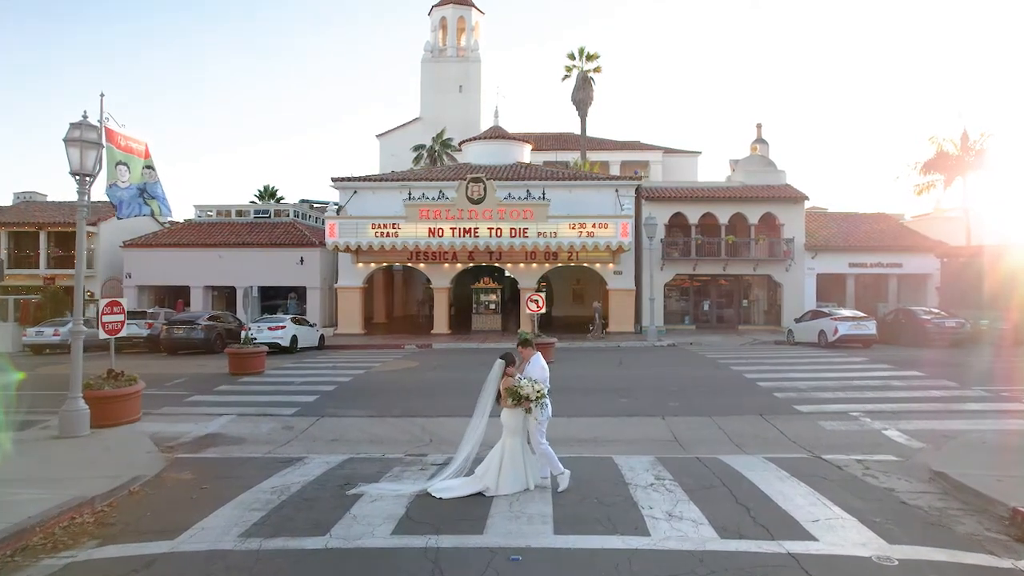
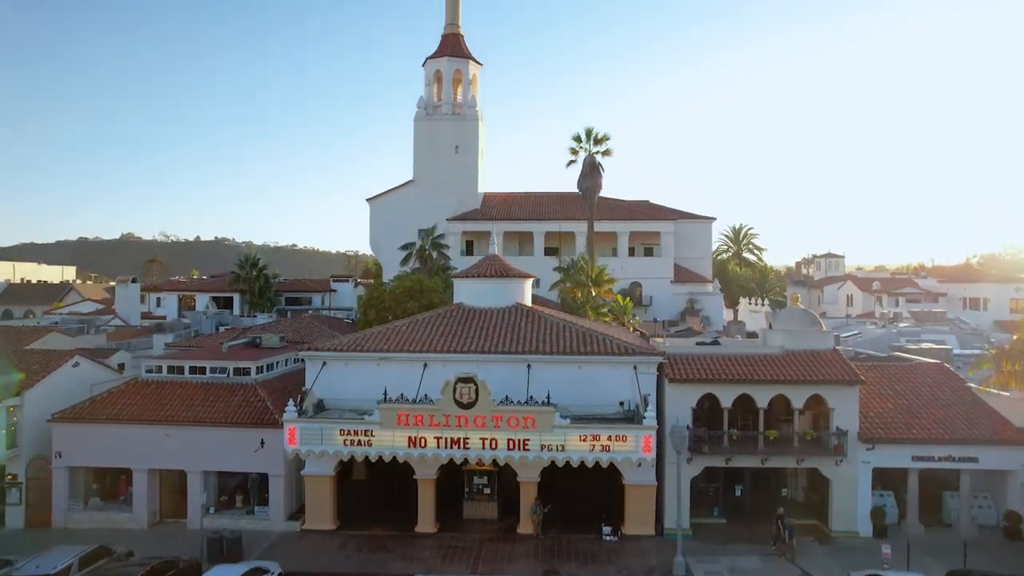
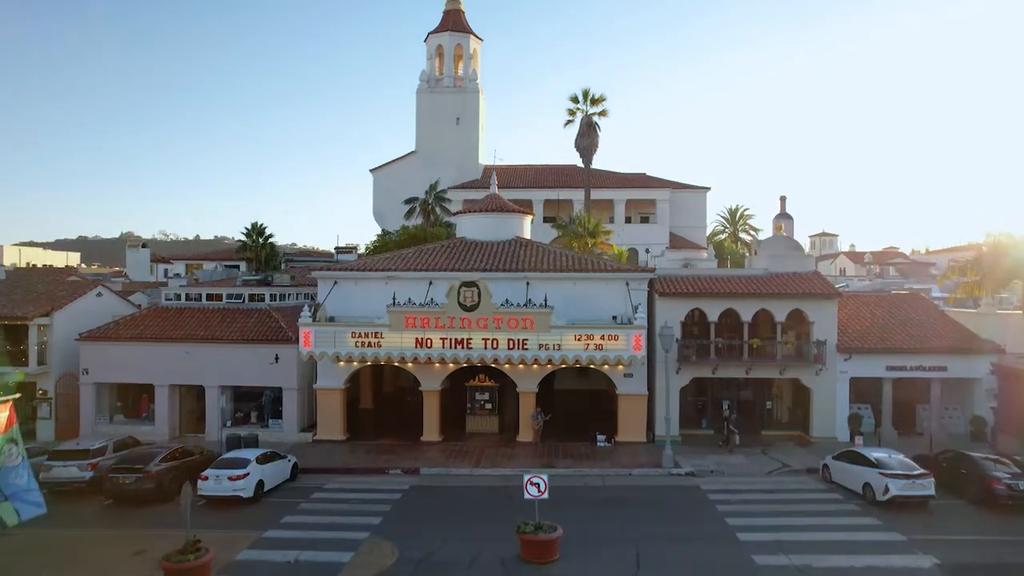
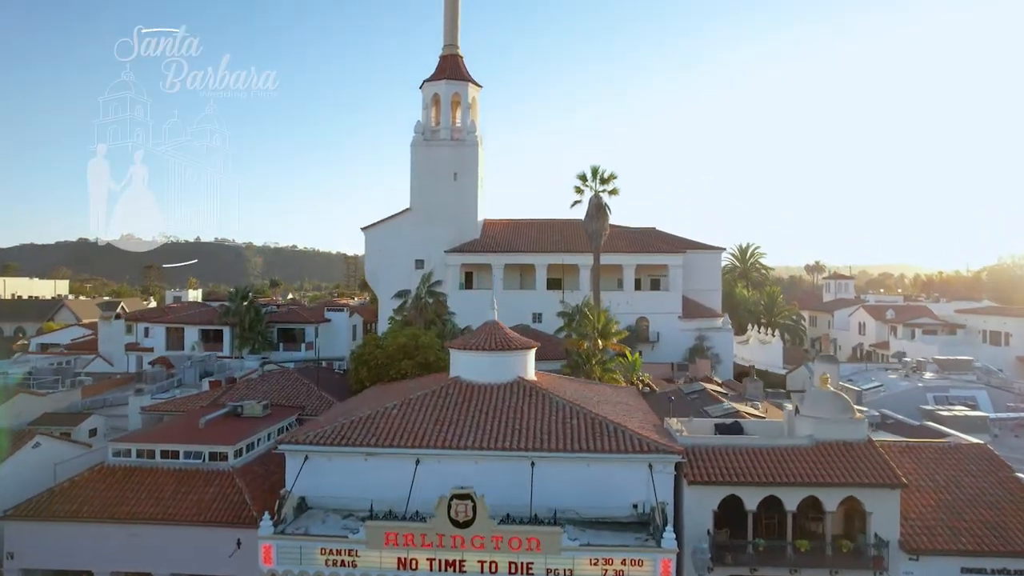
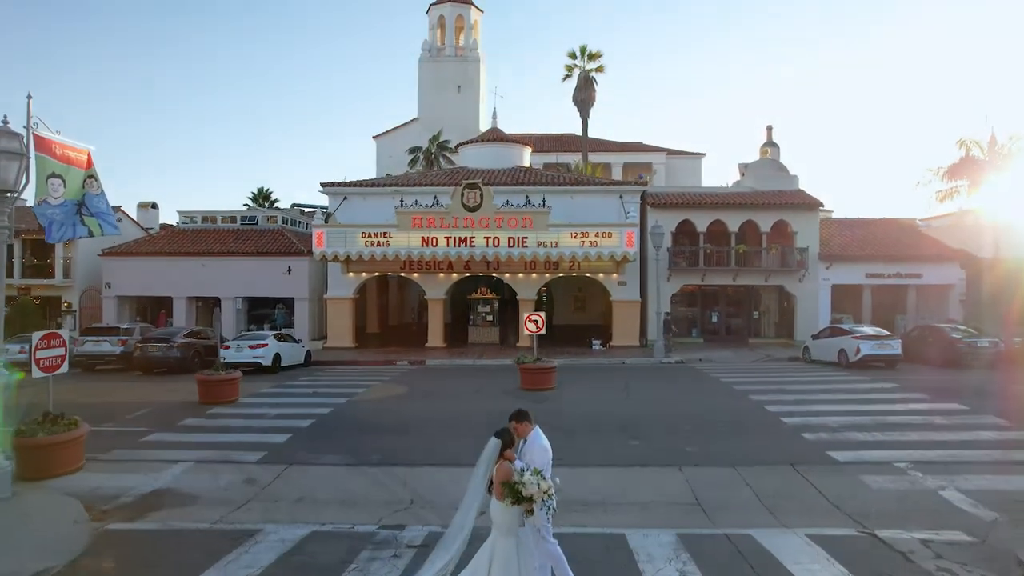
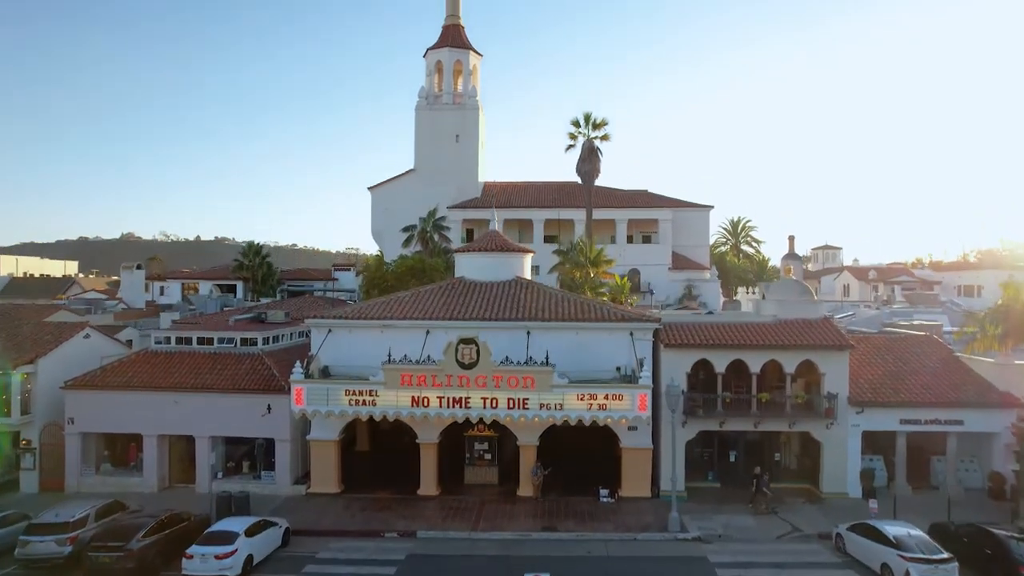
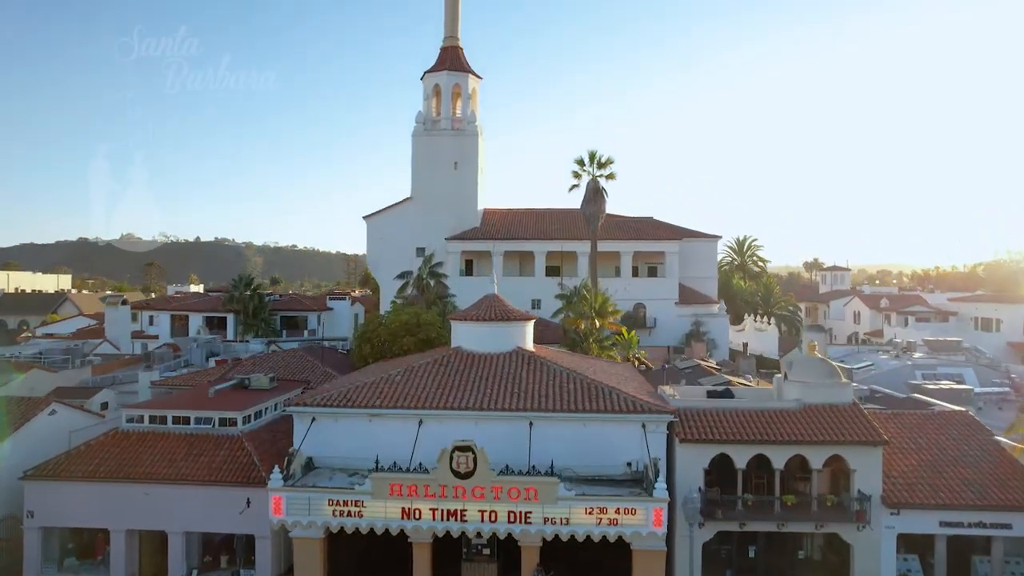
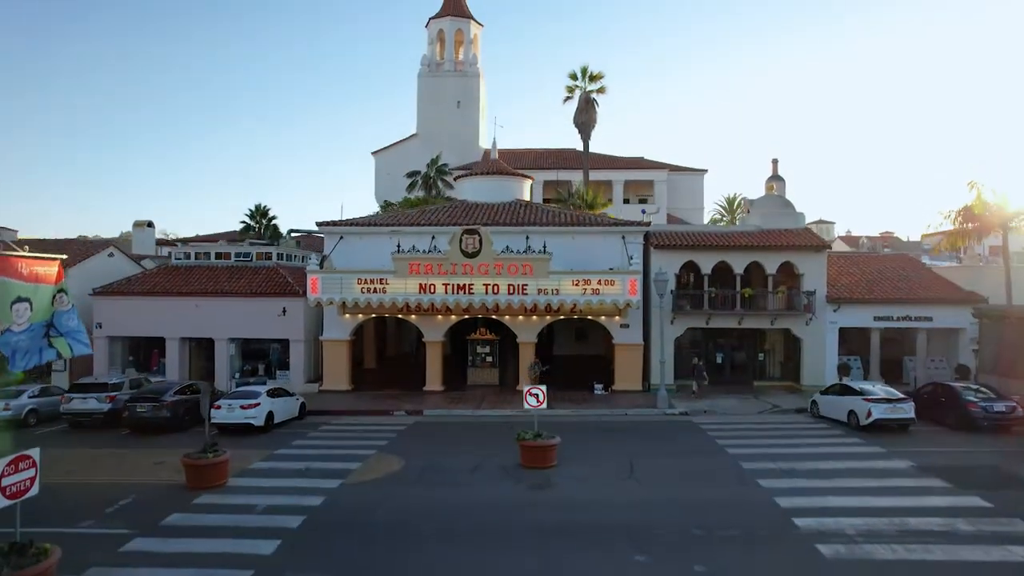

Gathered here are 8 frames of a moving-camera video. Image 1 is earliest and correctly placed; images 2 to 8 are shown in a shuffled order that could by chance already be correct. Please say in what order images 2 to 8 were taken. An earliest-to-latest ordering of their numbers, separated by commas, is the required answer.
5, 8, 3, 6, 2, 7, 4
